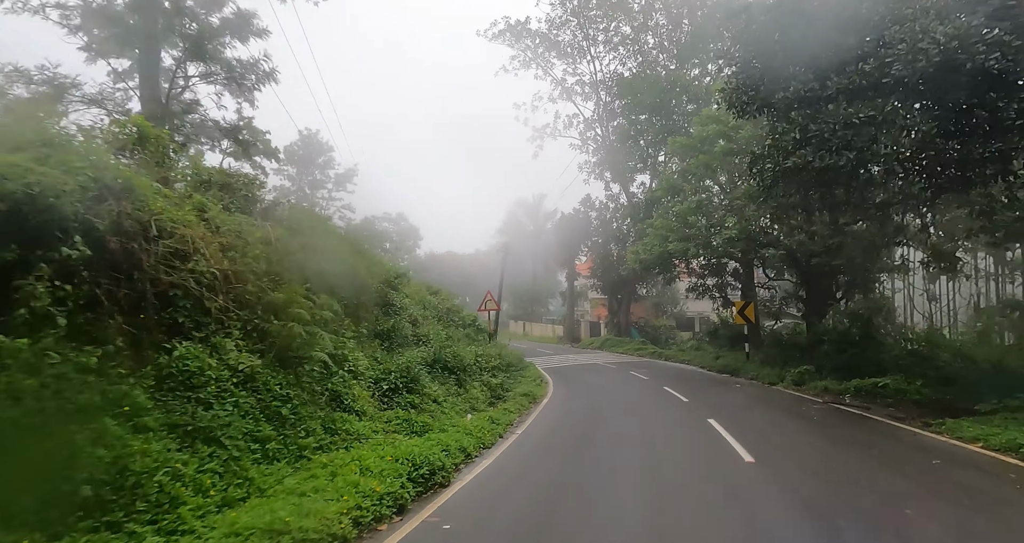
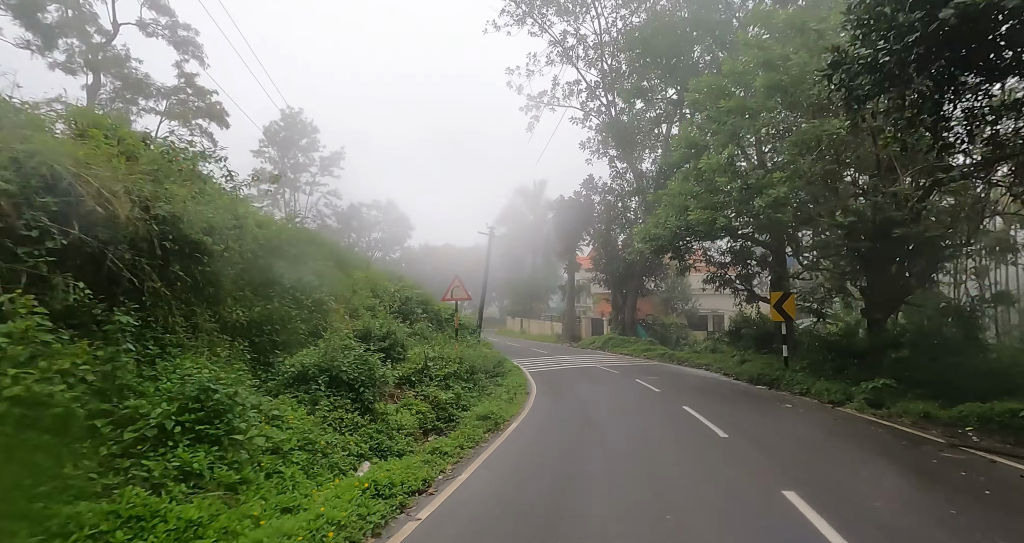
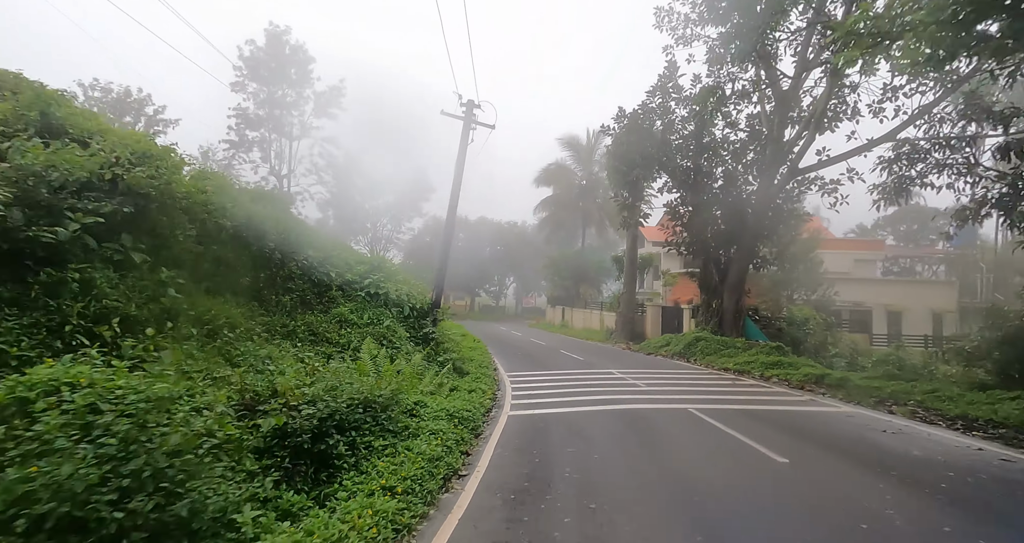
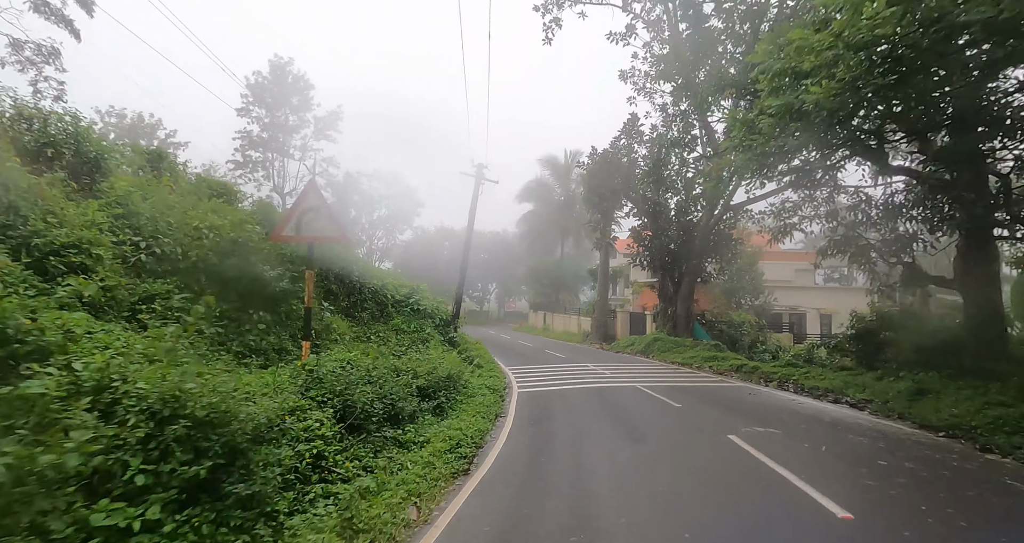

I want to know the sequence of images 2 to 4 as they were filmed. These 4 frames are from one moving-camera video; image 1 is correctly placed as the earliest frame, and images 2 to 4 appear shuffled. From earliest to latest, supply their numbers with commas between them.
2, 4, 3
